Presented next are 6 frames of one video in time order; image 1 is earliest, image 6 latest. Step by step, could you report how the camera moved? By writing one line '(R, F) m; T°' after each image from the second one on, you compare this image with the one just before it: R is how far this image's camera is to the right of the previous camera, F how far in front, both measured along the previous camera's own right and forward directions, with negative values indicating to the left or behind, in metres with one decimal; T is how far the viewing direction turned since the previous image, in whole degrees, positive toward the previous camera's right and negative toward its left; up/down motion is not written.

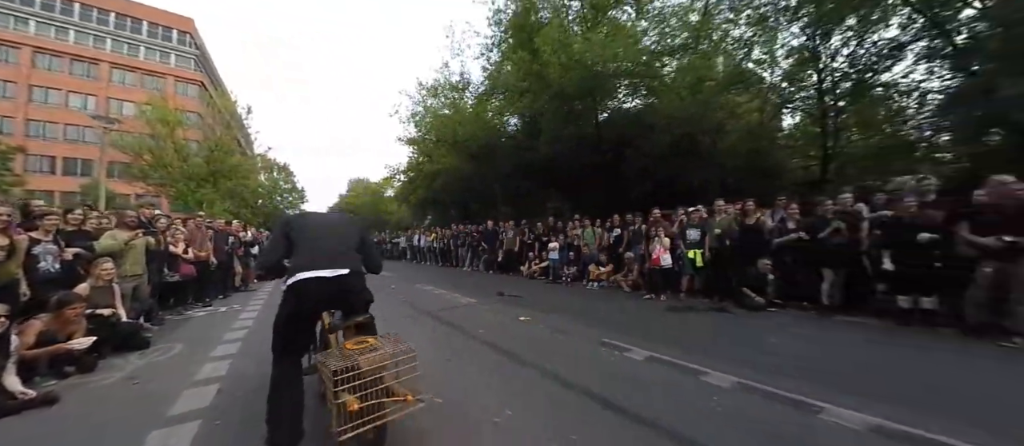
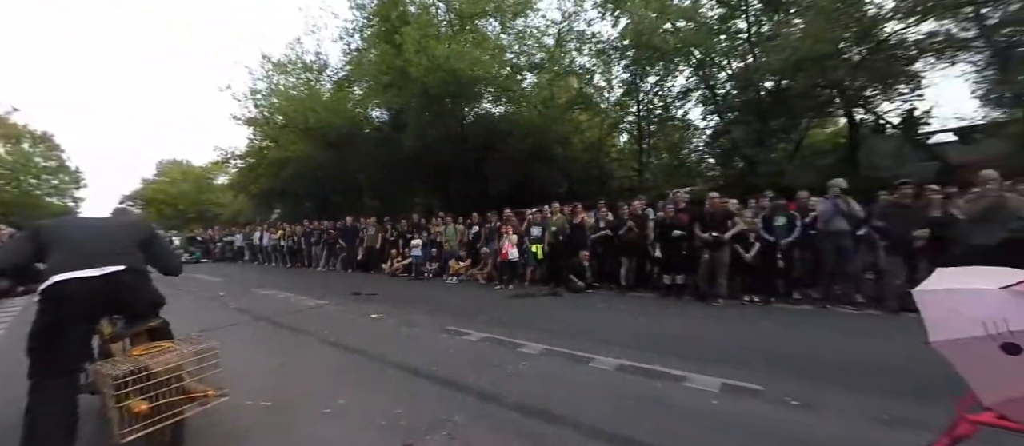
(+0.2, -0.4) m; +19°
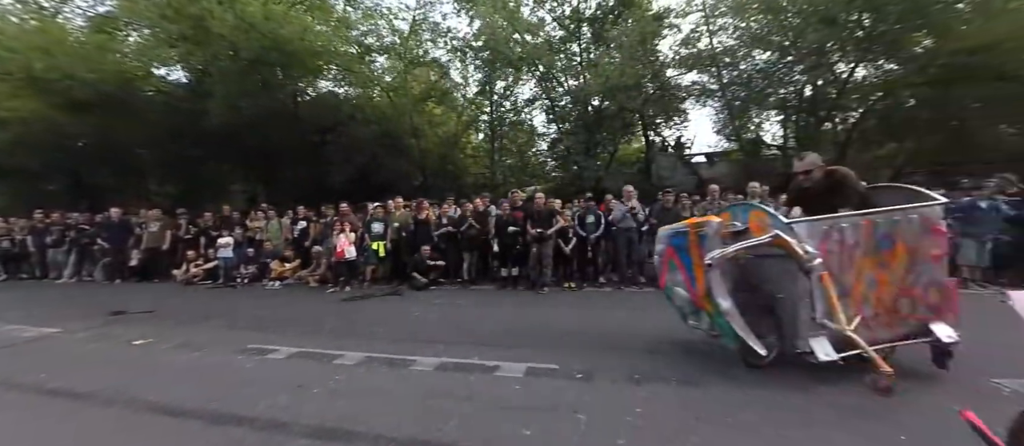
(+0.3, +0.1) m; +21°
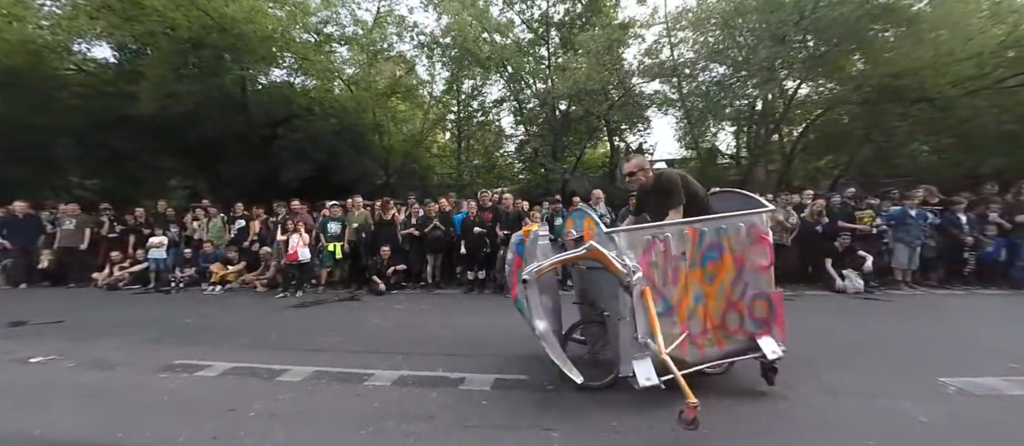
(-0.1, +0.3) m; +5°
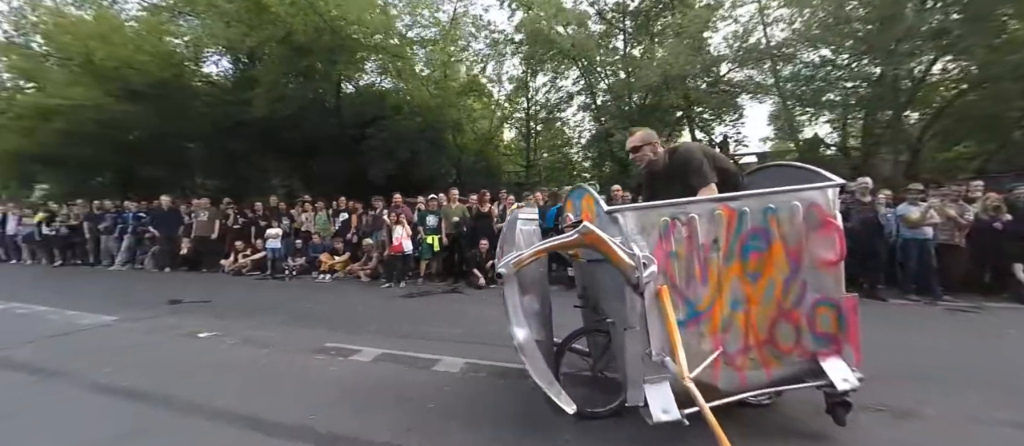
(-0.8, +0.3) m; -9°
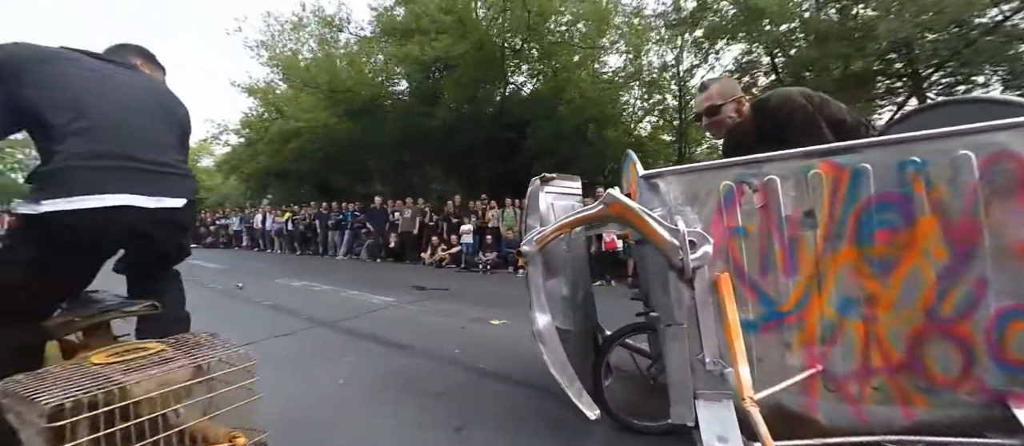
(-1.8, +0.2) m; -18°
